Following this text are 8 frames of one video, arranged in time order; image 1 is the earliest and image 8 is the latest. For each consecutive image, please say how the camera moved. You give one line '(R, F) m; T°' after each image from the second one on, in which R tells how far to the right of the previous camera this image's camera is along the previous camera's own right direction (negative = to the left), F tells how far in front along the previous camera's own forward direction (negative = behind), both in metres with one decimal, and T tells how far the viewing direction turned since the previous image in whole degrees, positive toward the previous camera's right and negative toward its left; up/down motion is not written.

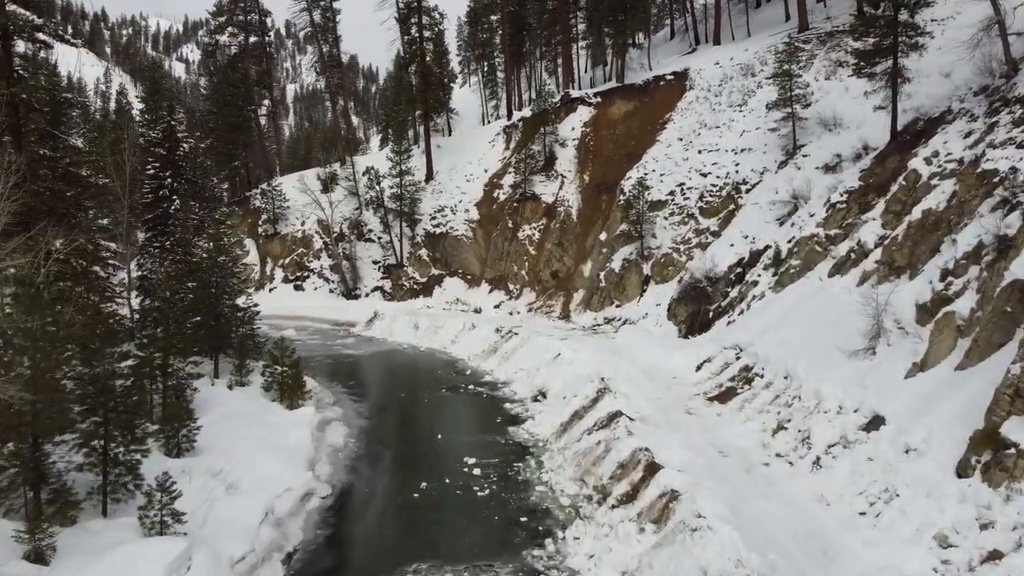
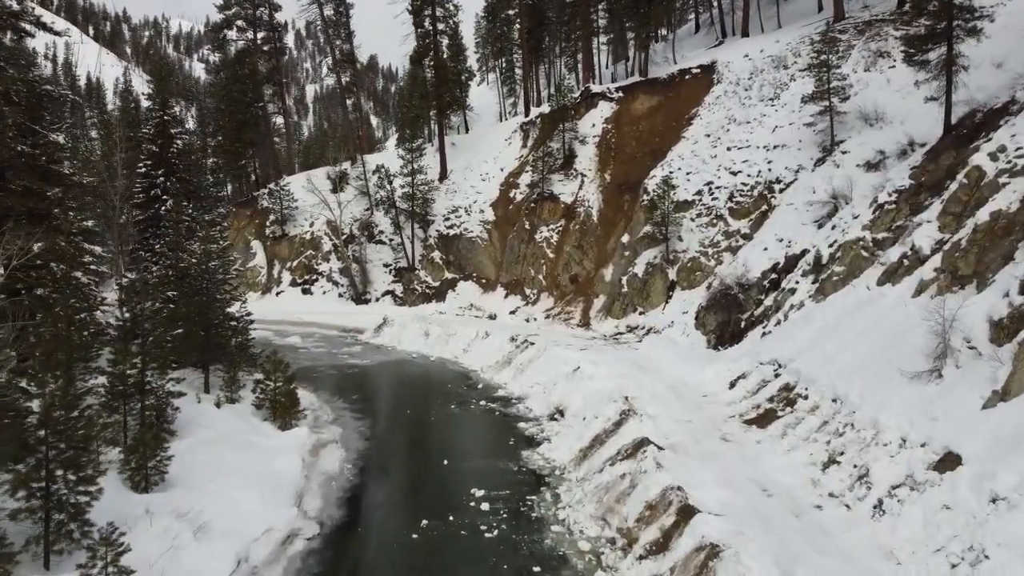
(+0.1, +1.4) m; -1°
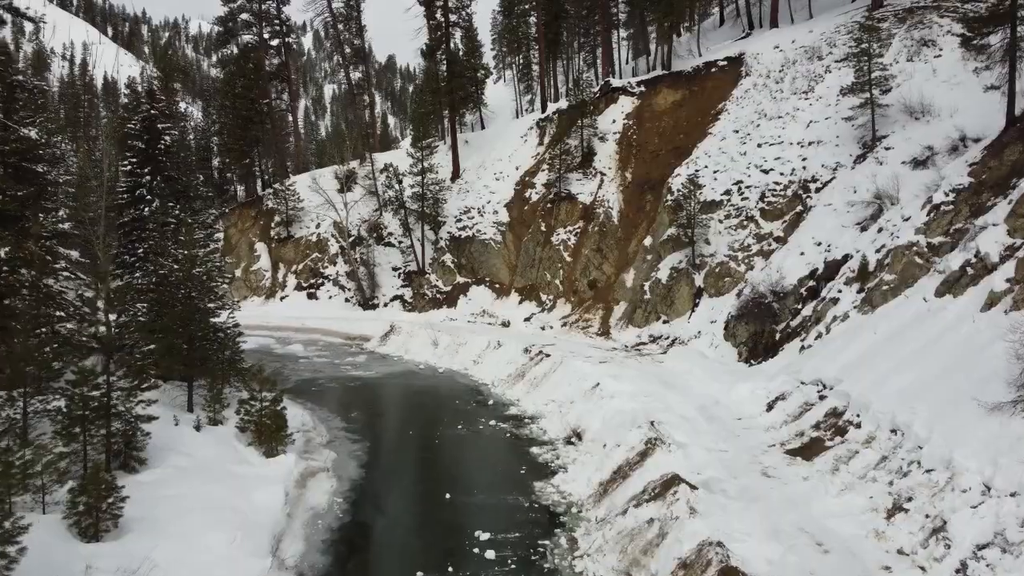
(+0.1, +1.4) m; -1°
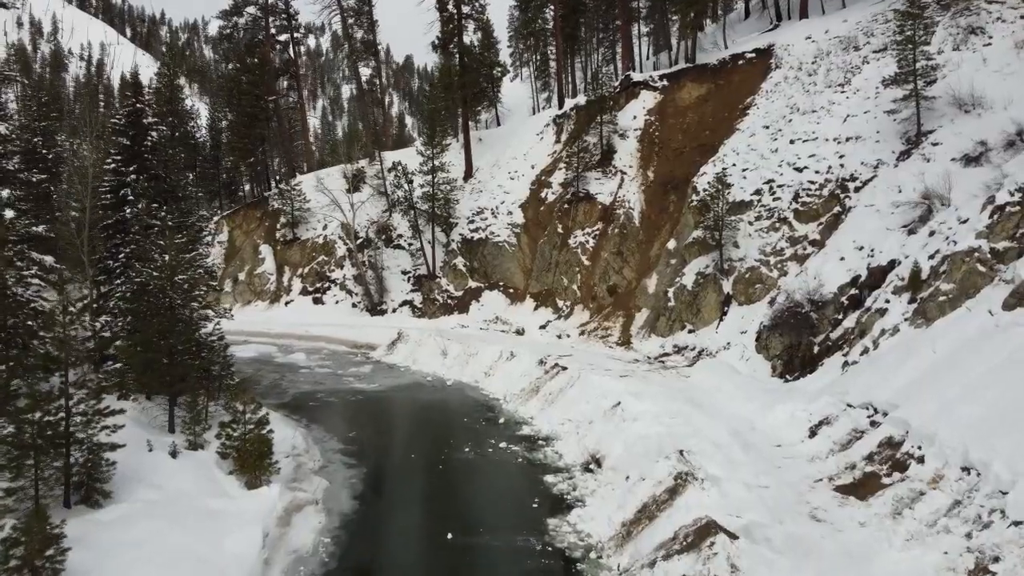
(+0.1, +1.3) m; -1°
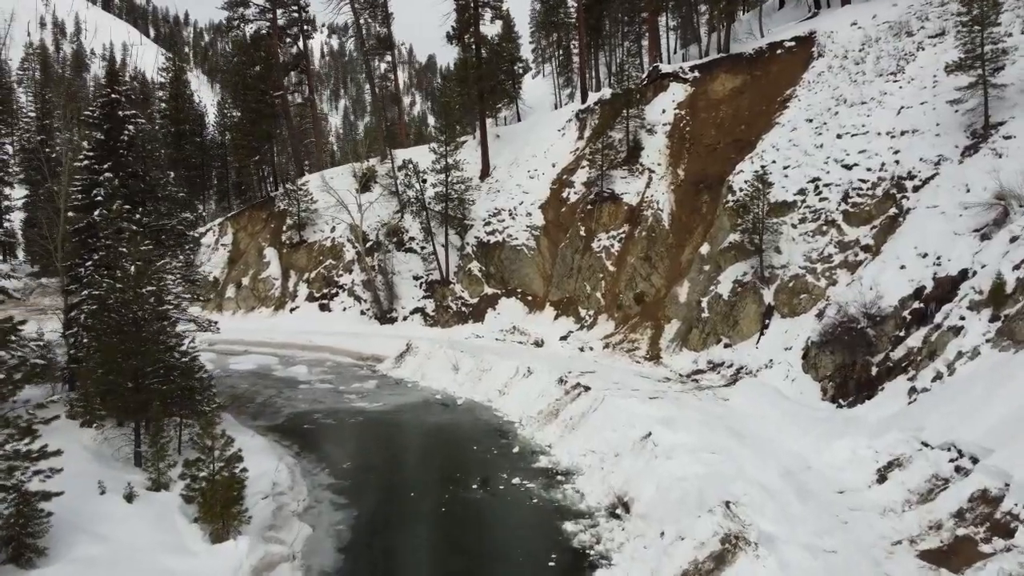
(+0.1, +1.7) m; -2°
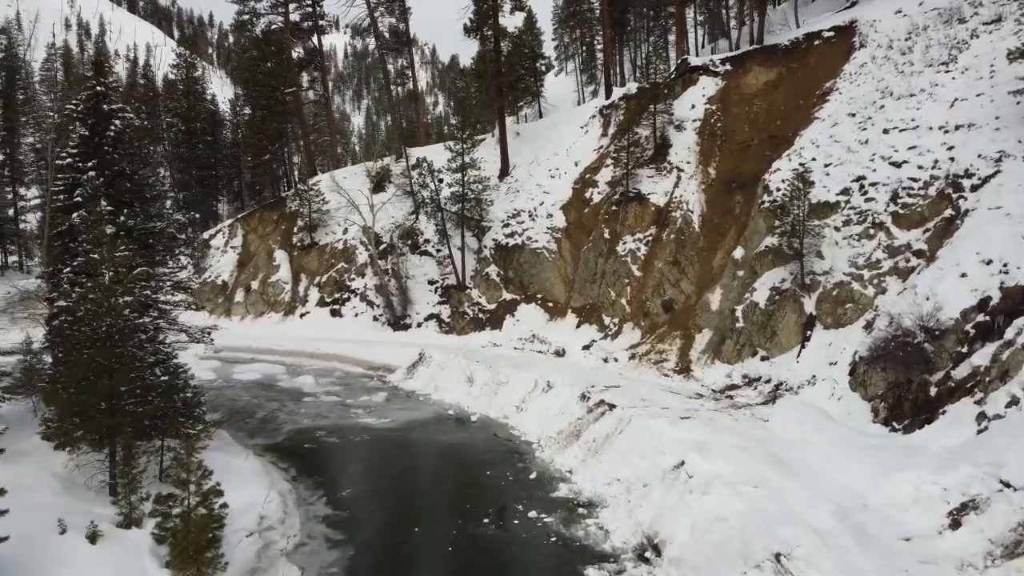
(+0.1, +1.2) m; -2°
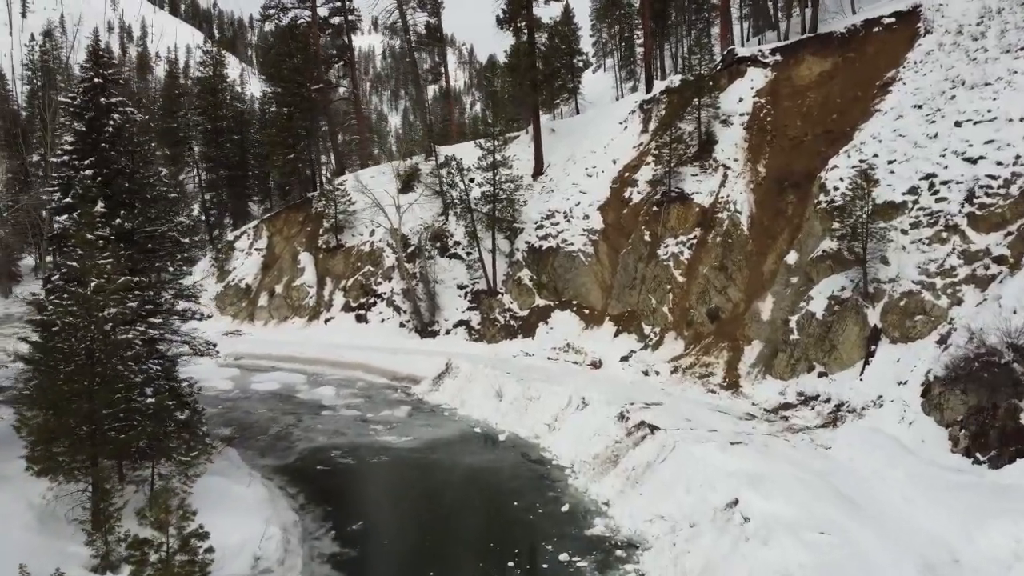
(+0.1, +1.2) m; -3°
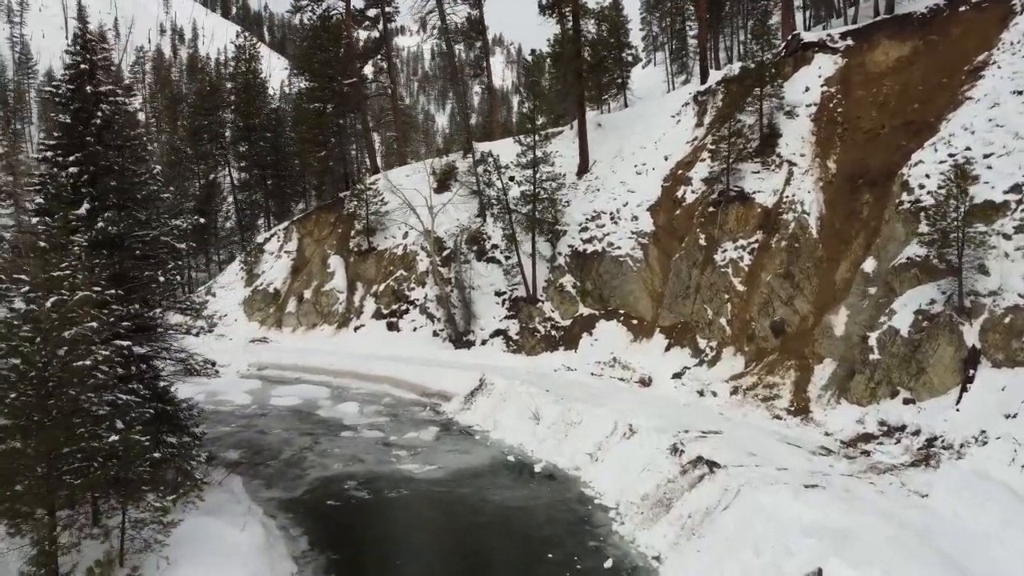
(+0.1, +1.6) m; -3°
